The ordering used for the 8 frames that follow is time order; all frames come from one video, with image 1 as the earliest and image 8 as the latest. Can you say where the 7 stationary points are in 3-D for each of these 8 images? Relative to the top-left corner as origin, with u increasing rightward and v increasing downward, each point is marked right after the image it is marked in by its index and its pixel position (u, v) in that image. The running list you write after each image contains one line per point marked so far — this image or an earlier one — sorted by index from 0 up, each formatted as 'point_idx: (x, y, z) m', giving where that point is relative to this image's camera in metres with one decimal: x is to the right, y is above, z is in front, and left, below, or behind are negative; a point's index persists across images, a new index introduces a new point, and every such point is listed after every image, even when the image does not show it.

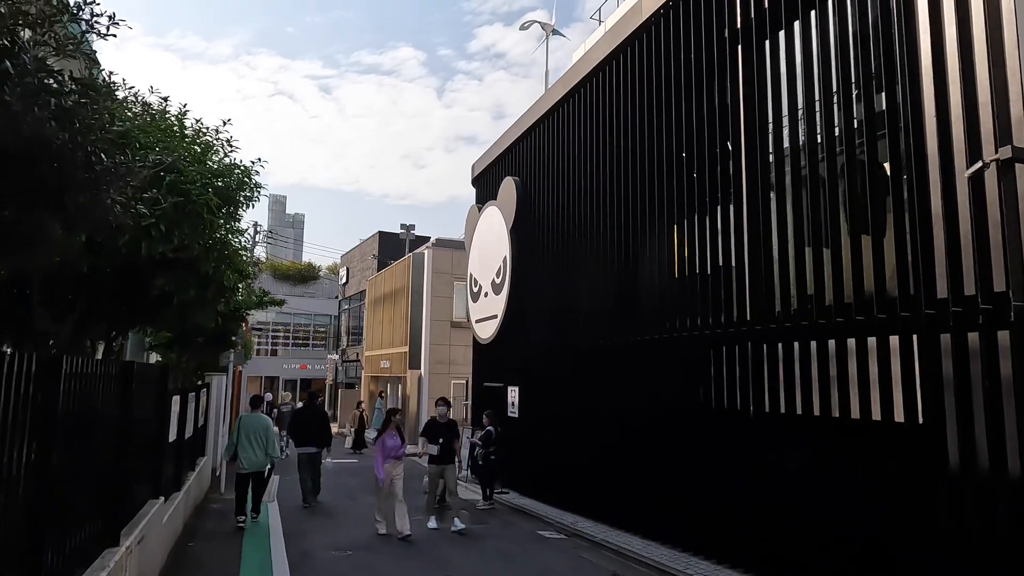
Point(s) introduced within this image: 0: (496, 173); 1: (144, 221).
0: (-0.4, +2.8, +15.8) m
1: (-3.1, +0.6, +5.5) m
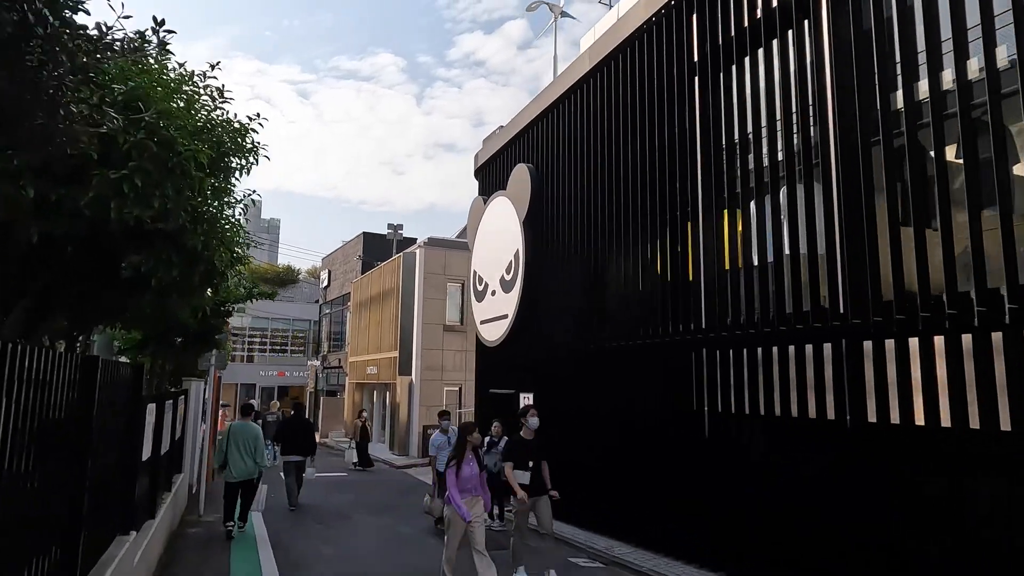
0: (-0.3, +2.9, +14.7) m
1: (-2.6, +0.8, +4.3) m
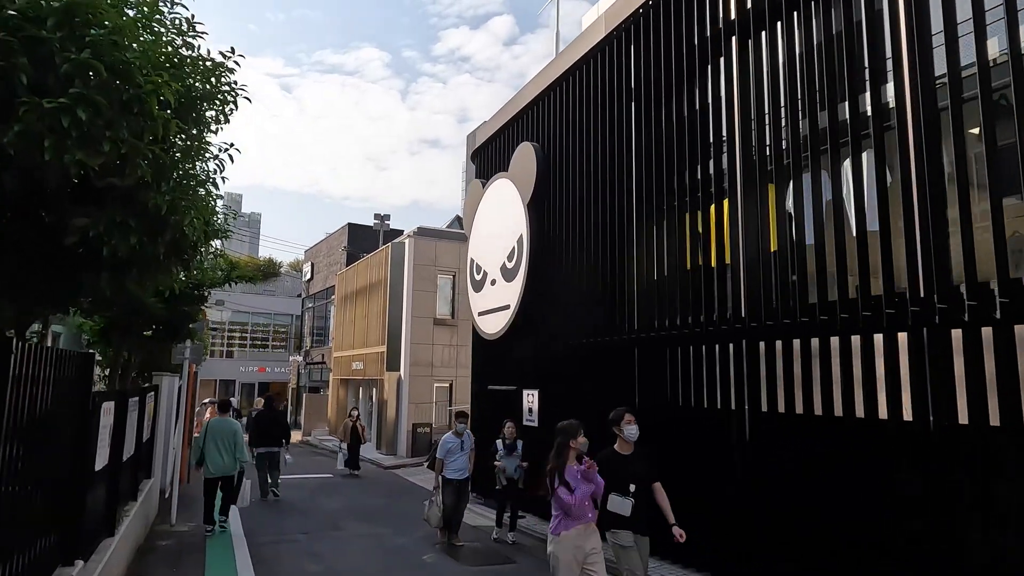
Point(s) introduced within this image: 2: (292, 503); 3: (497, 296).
0: (-0.3, +3.1, +13.7) m
1: (-2.3, +0.9, +3.3) m
2: (-4.2, -4.0, +12.3) m
3: (-0.2, -0.2, +12.2) m
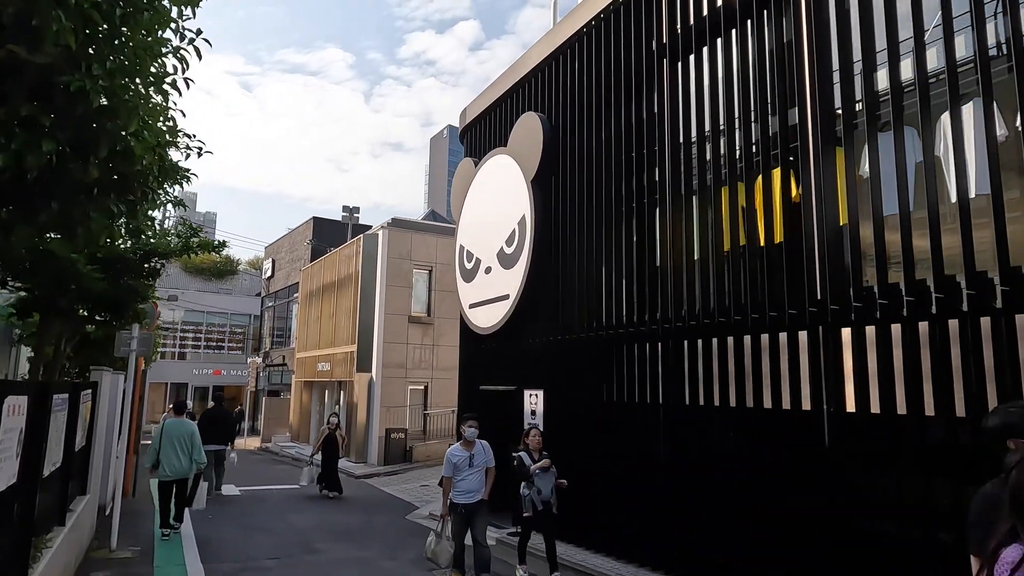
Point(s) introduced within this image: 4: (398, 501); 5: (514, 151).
0: (-0.3, +3.3, +12.5) m
1: (-1.8, +1.2, +1.9) m
2: (-4.3, -3.8, +10.8) m
3: (-0.3, 0.0, +10.9) m
4: (-2.3, -4.2, +12.9) m
5: (0.0, +2.3, +10.7) m
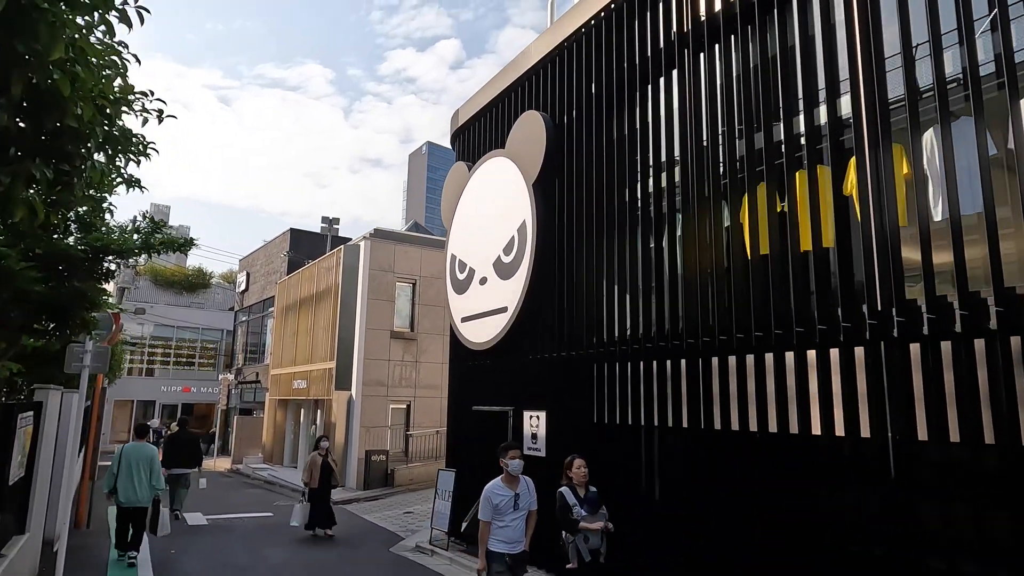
0: (-0.4, +3.0, +11.8) m
1: (-1.5, +1.3, +1.1) m
2: (-4.3, -3.9, +9.7) m
3: (-0.3, -0.2, +10.1) m
4: (-2.5, -4.4, +12.0) m
5: (0.0, +2.1, +9.9) m
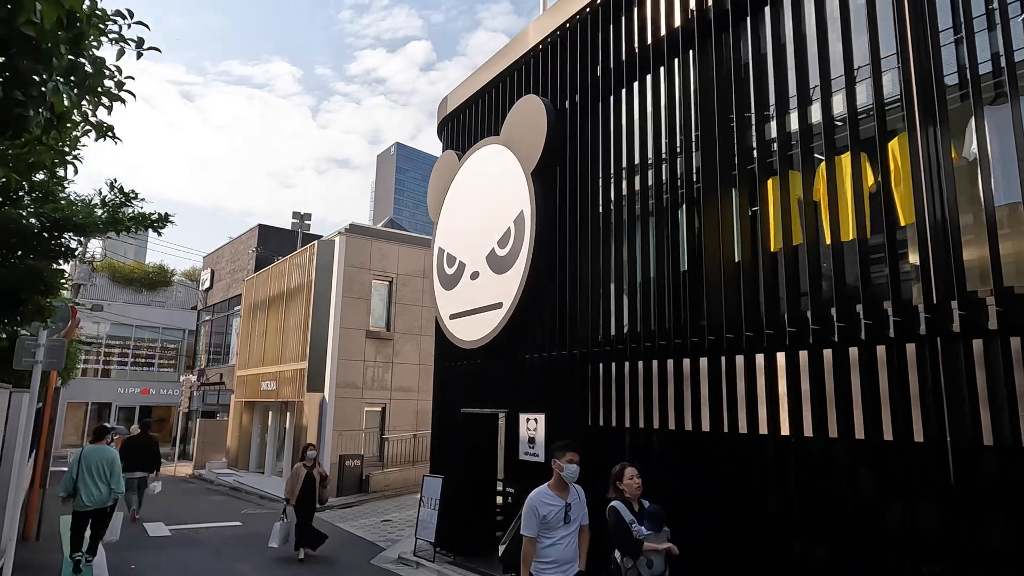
0: (-0.5, +3.1, +11.2) m
1: (-1.2, +1.4, +0.5) m
2: (-4.4, -3.8, +8.9) m
3: (-0.4, -0.1, +9.5) m
4: (-2.7, -4.3, +11.2) m
5: (0.0, +2.1, +9.4) m
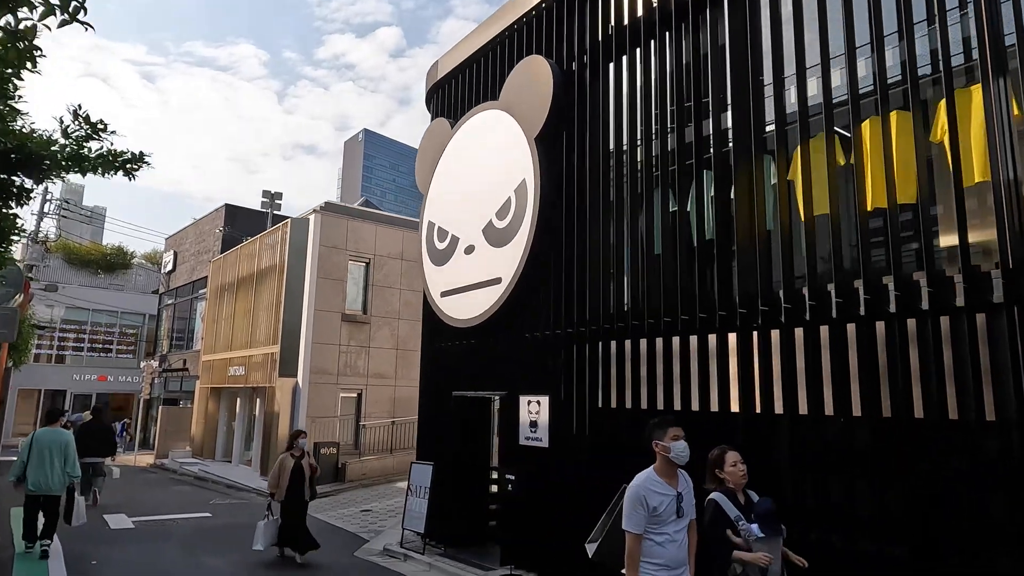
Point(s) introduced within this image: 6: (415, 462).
0: (-0.6, +3.5, +10.5) m
1: (-0.7, +1.7, -0.2) m
2: (-4.5, -3.4, +8.2) m
3: (-0.4, +0.3, +8.9) m
4: (-2.9, -3.9, +10.6) m
5: (0.0, +2.5, +8.8) m
6: (-1.4, -2.5, +9.3) m
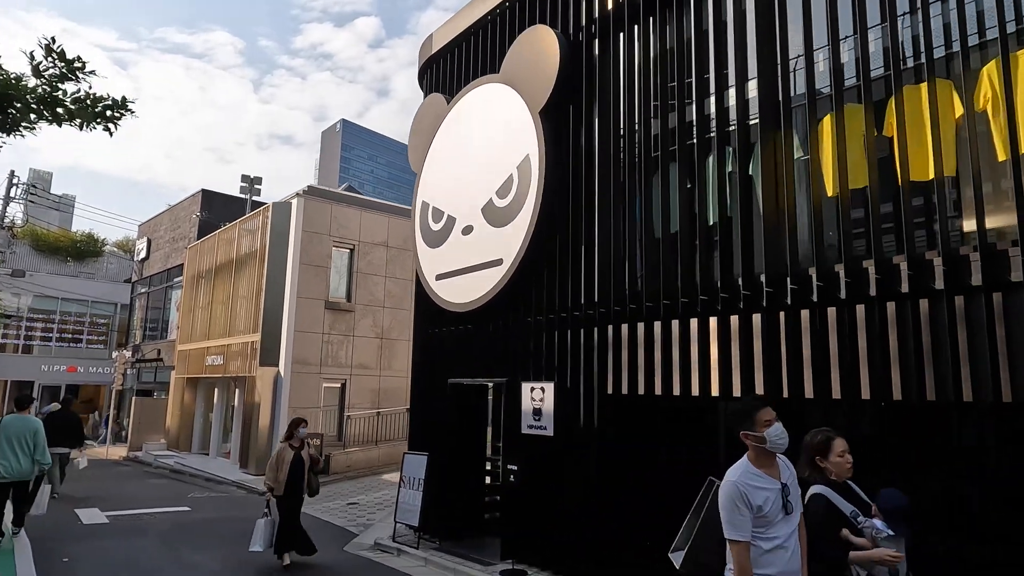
0: (-0.6, +3.7, +10.1) m
1: (-0.4, +1.8, -0.6) m
2: (-4.5, -3.2, +7.7) m
3: (-0.4, +0.5, +8.5) m
4: (-2.9, -3.7, +10.1) m
5: (0.0, +2.7, +8.4) m
6: (-1.4, -2.2, +8.9) m
